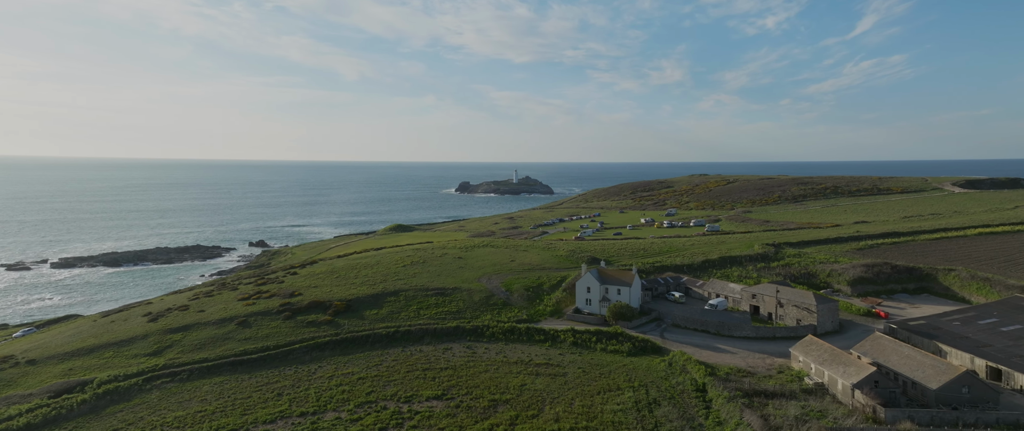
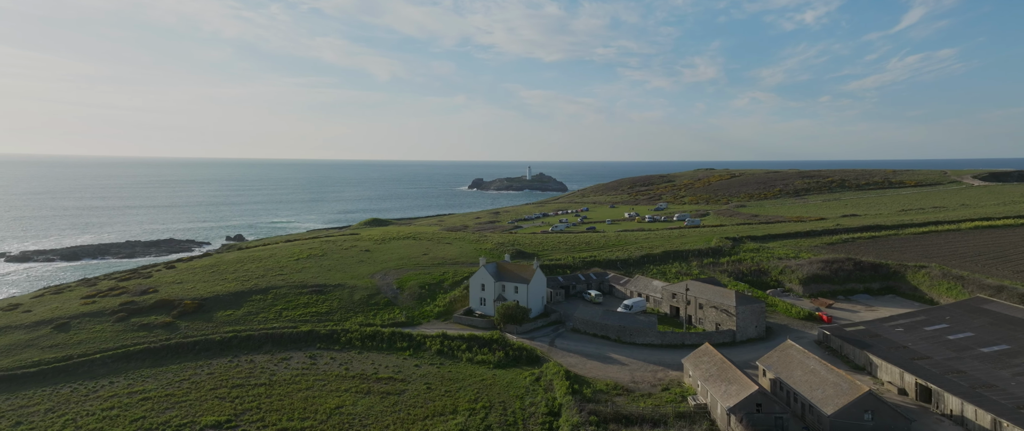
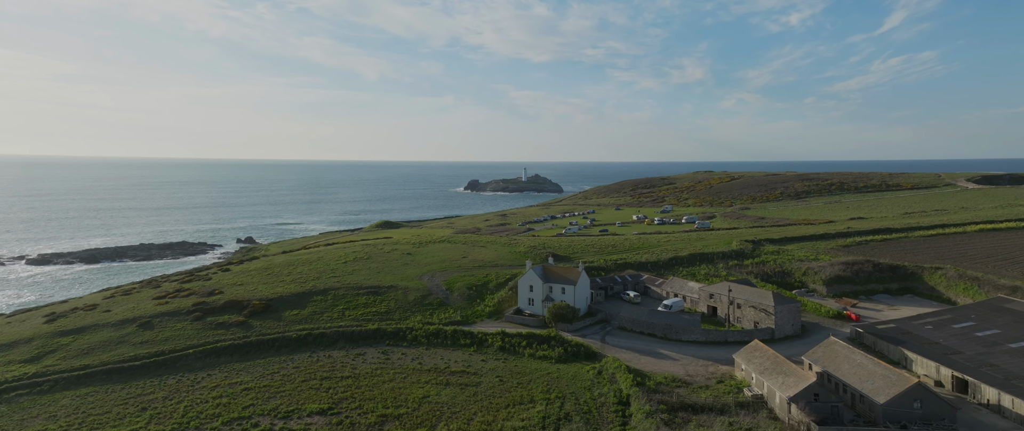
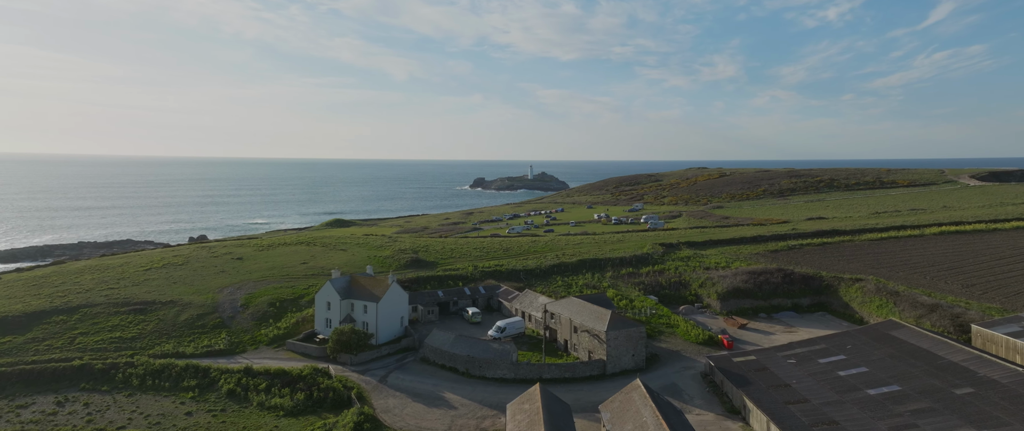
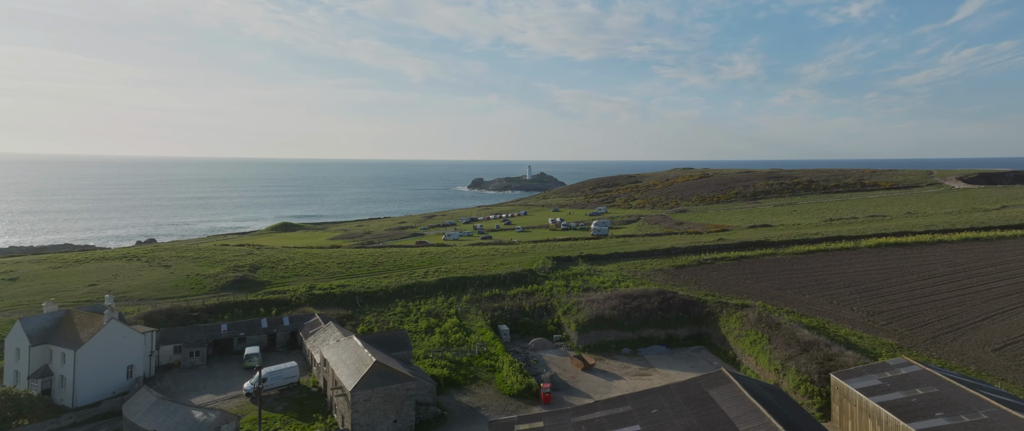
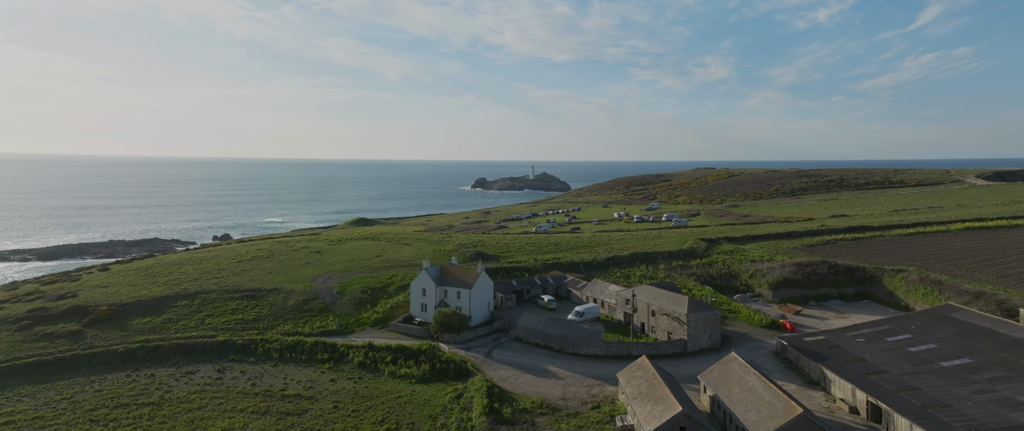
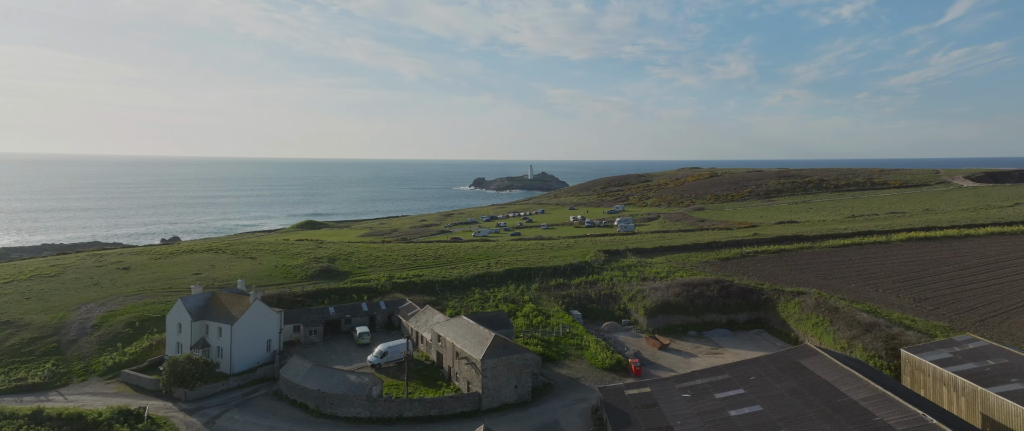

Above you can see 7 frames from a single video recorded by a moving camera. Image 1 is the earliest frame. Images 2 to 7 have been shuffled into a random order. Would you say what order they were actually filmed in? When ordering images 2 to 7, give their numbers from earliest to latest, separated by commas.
3, 2, 6, 4, 7, 5
